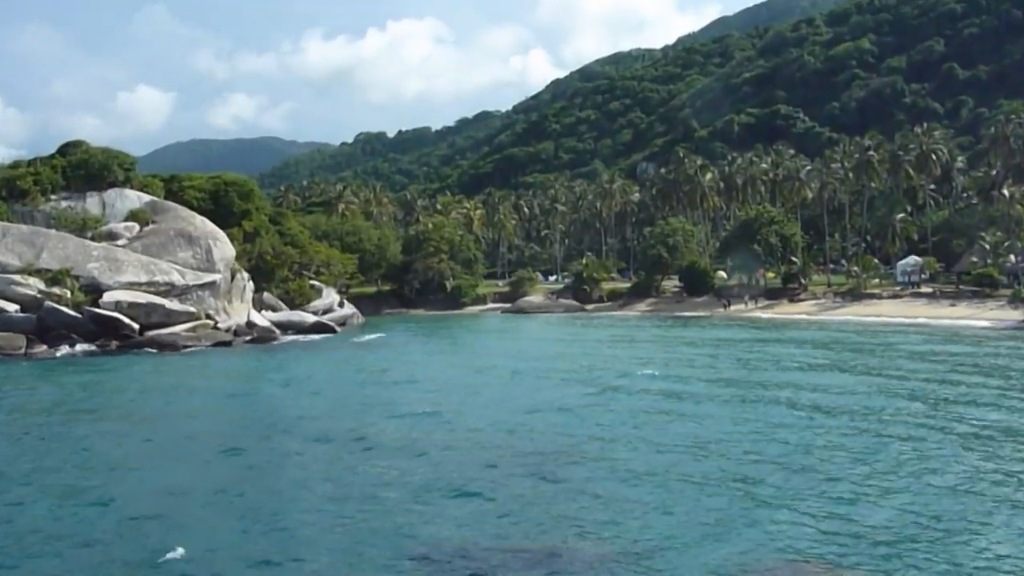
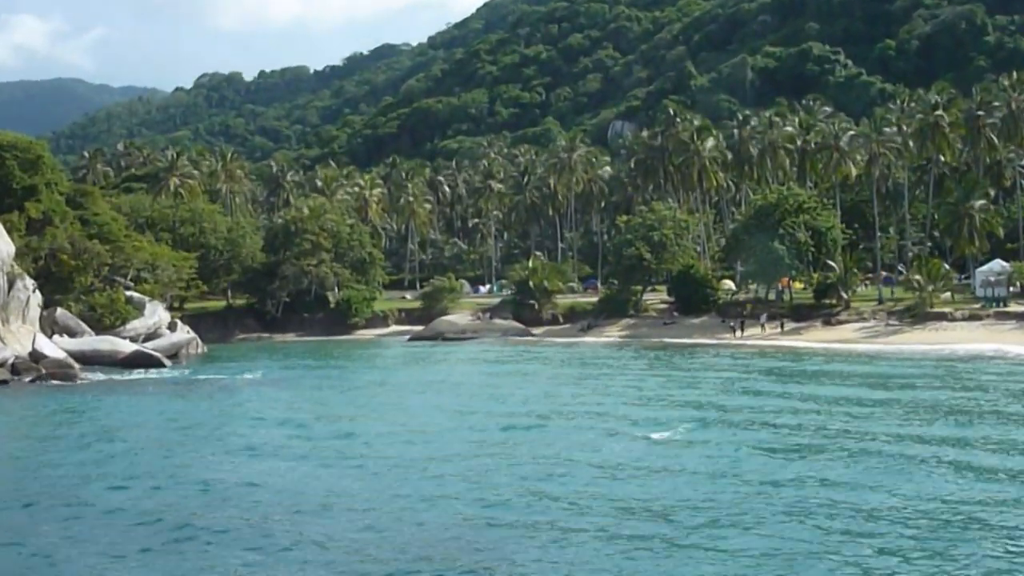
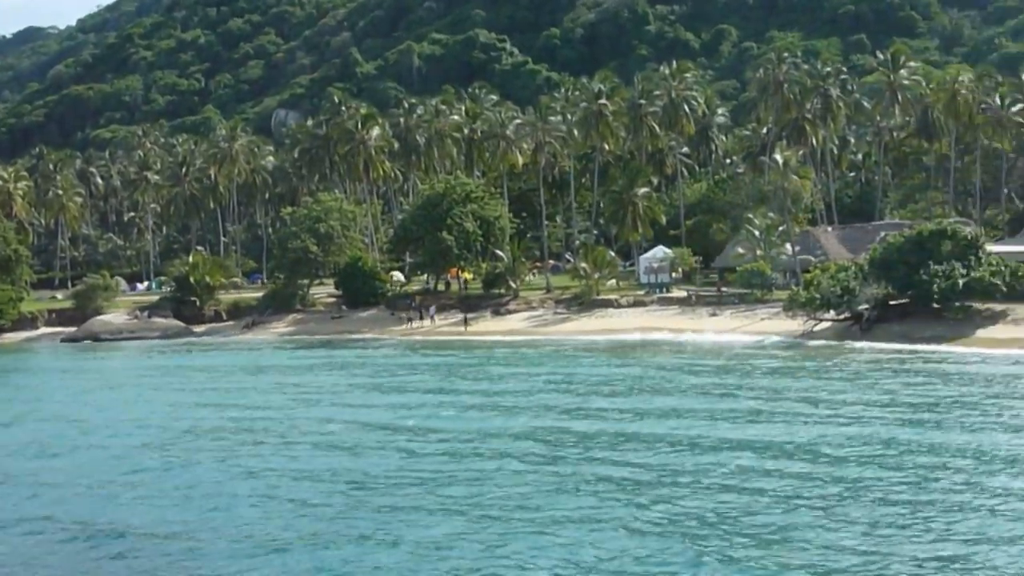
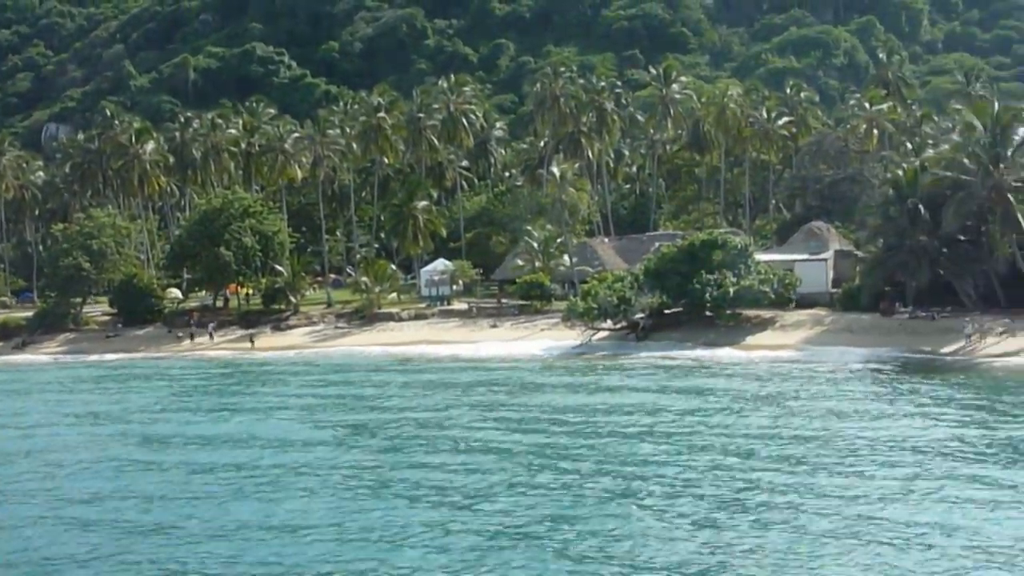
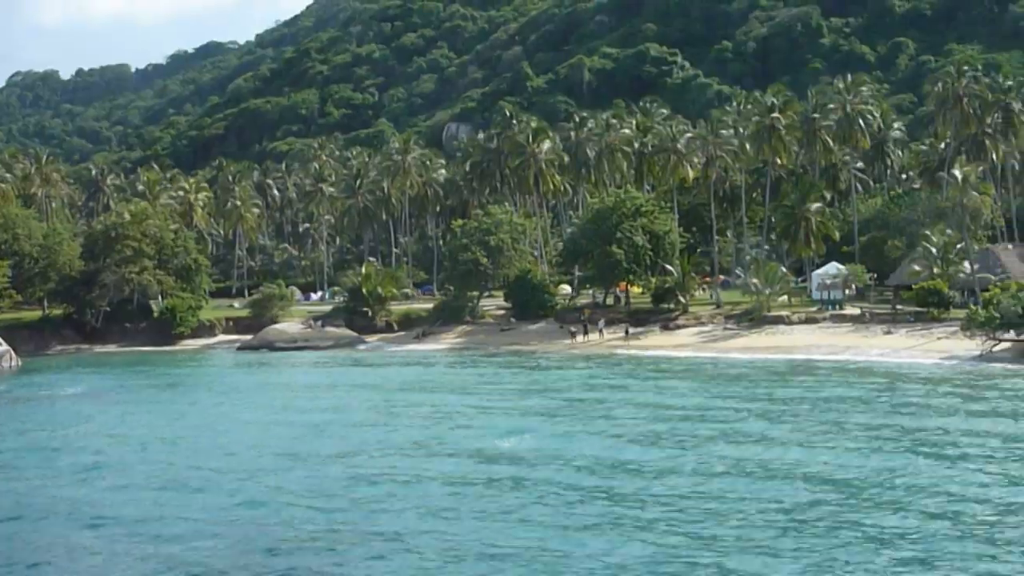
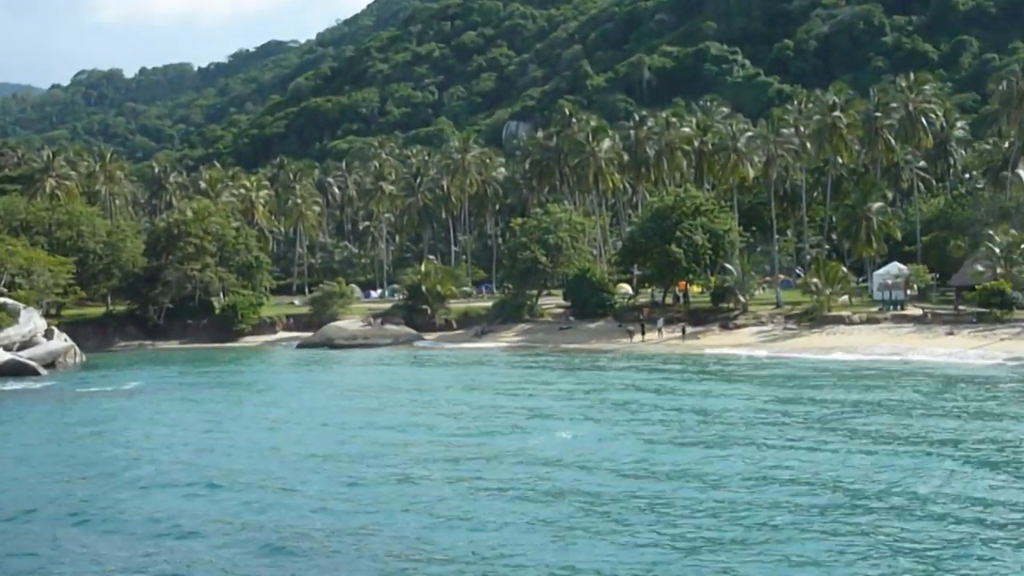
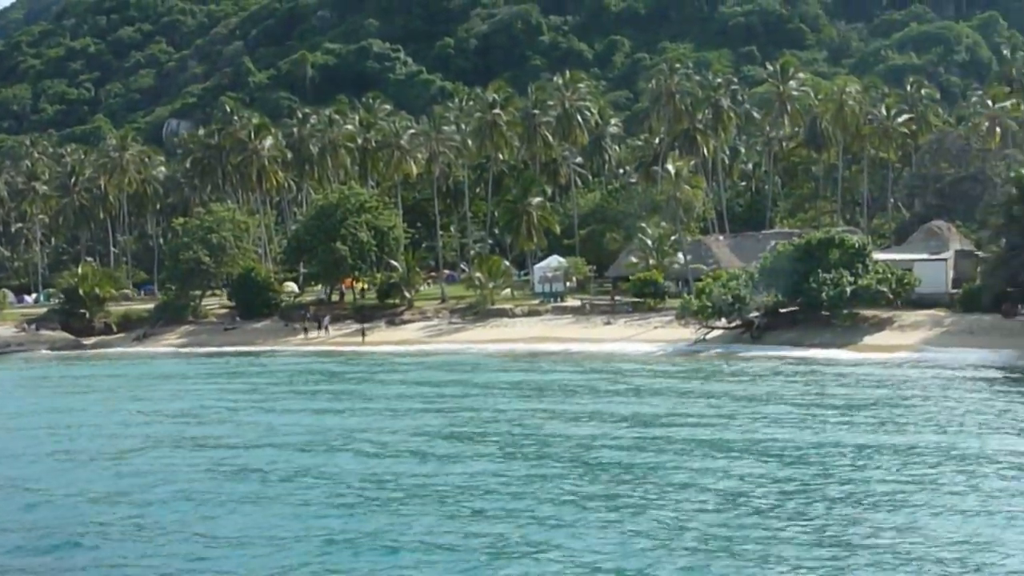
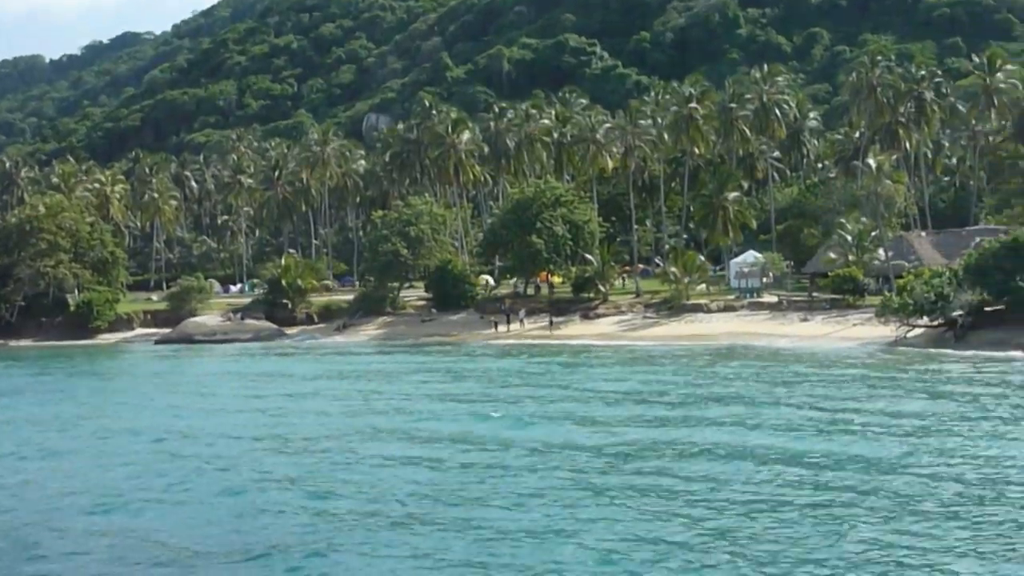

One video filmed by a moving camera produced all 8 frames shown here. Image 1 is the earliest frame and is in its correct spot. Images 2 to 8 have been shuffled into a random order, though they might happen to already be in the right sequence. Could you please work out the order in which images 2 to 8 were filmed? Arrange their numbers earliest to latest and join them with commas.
2, 6, 5, 8, 3, 7, 4
